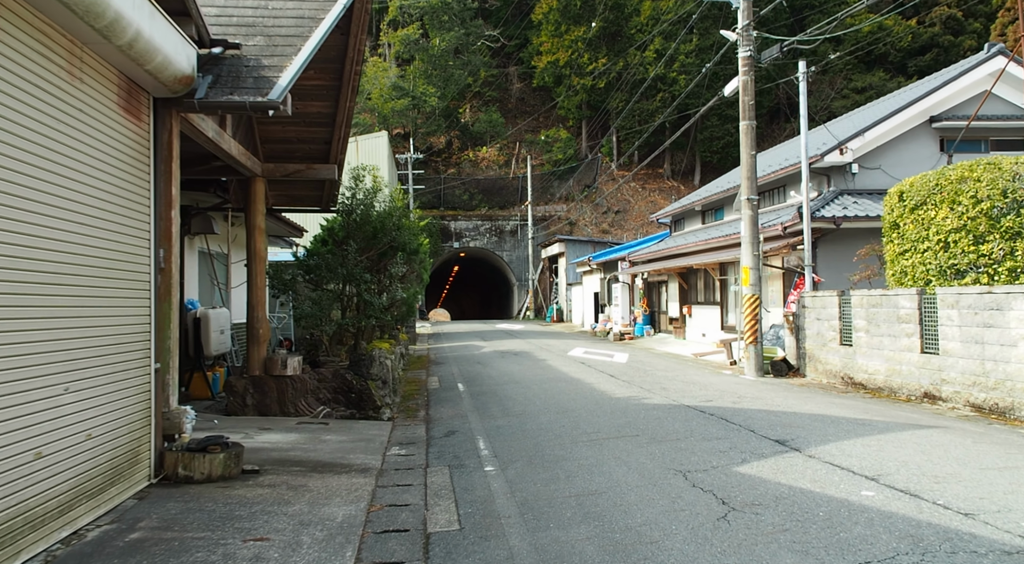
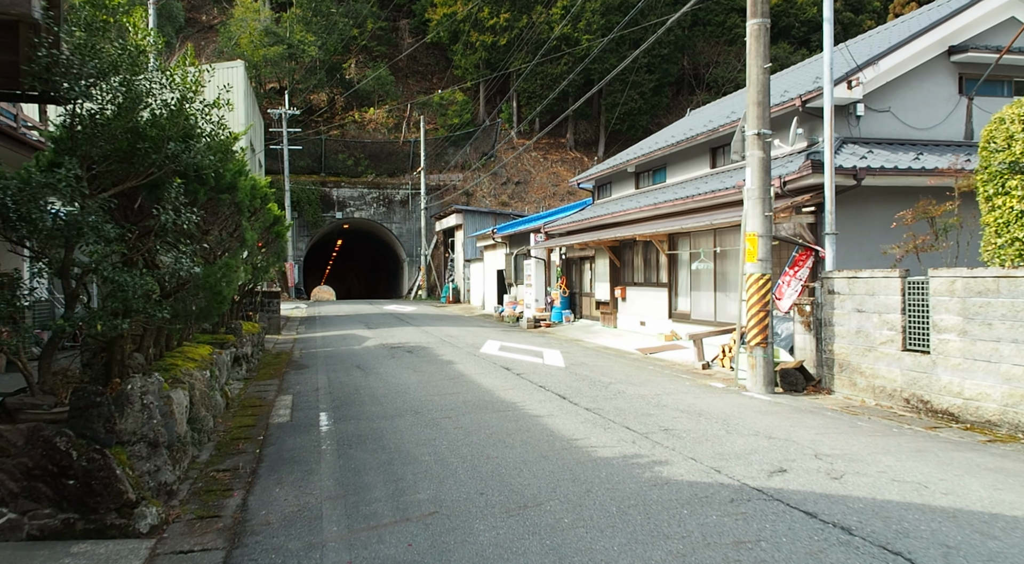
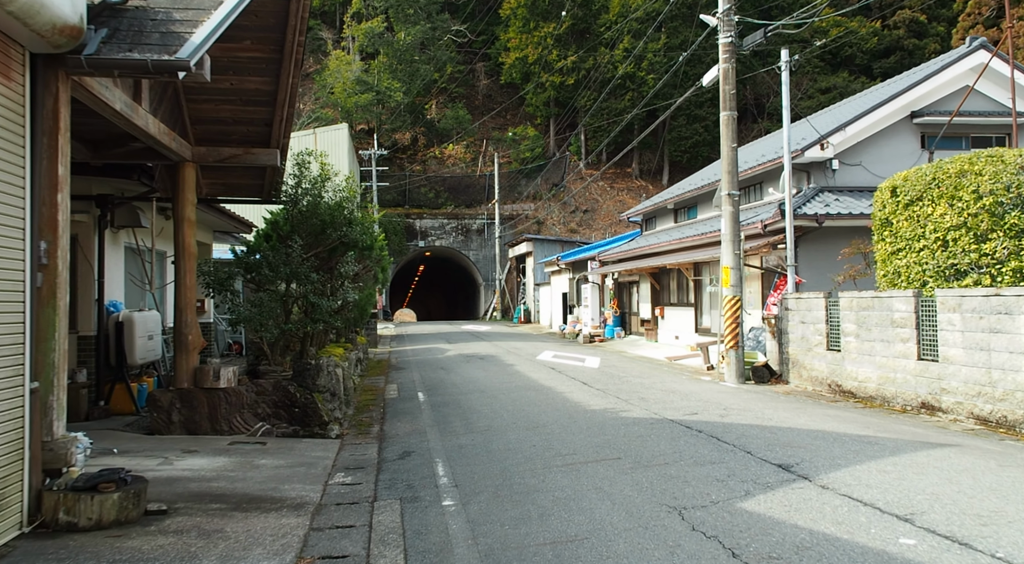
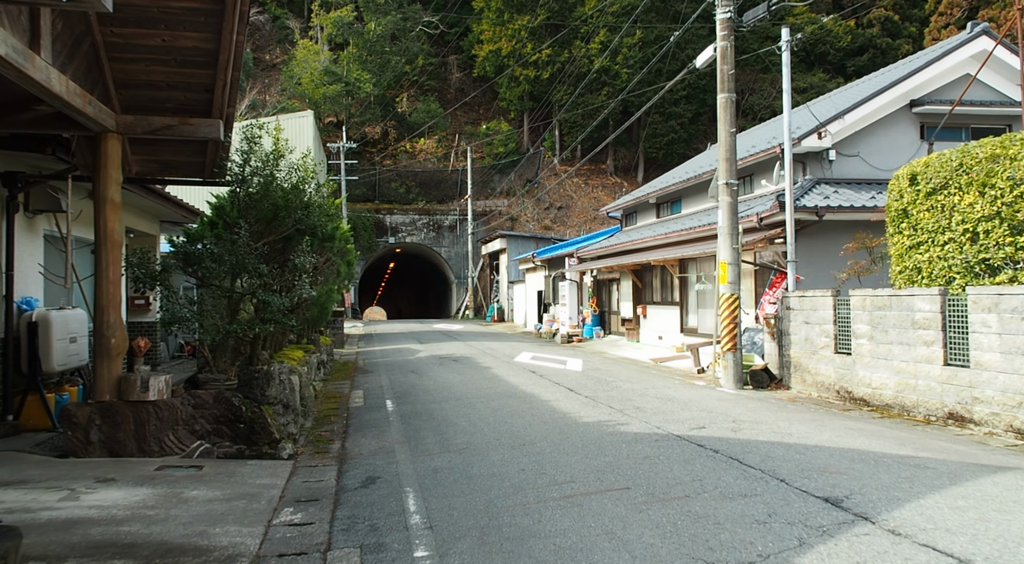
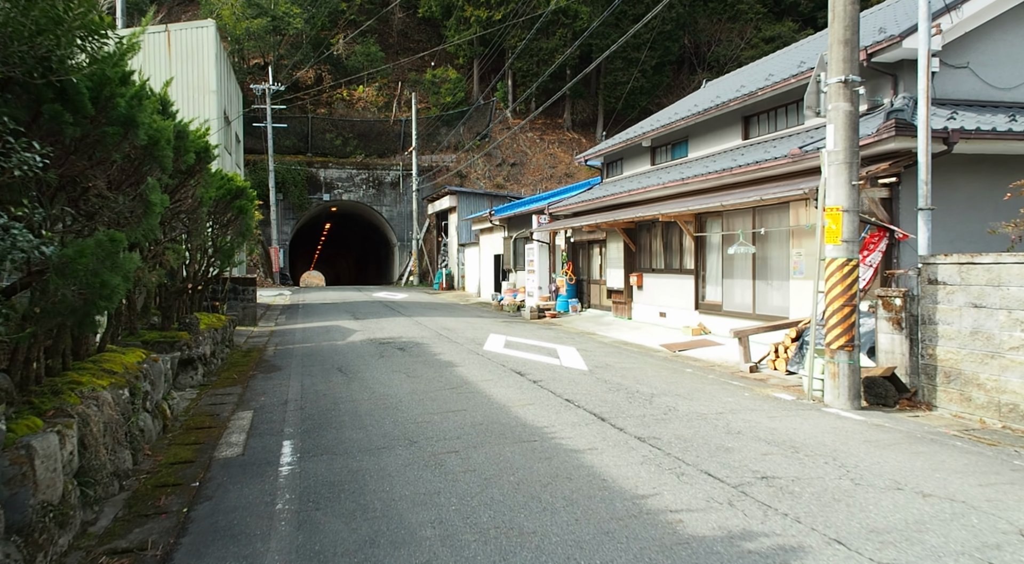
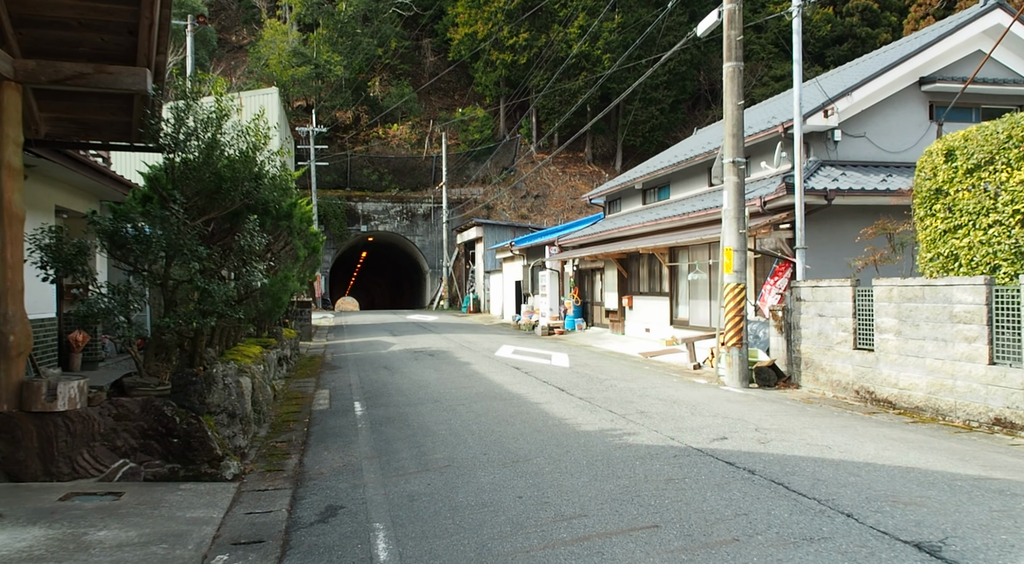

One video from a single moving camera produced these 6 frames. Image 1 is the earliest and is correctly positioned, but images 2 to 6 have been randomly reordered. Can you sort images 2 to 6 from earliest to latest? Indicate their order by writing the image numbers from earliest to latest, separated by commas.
3, 4, 6, 2, 5
